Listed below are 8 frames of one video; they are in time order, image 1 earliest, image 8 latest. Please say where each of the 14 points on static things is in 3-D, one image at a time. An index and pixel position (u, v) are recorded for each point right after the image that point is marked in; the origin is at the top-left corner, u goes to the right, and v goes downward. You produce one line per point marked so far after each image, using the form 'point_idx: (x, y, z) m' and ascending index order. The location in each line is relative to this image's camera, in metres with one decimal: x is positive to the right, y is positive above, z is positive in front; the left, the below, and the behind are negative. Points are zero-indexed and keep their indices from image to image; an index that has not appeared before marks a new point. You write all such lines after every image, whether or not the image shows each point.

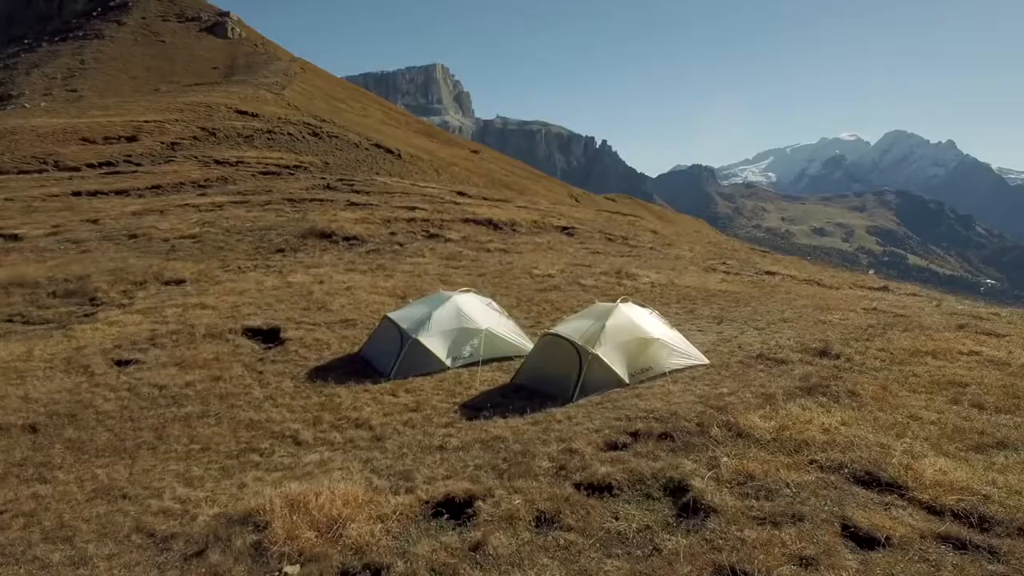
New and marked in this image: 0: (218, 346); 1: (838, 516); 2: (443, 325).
0: (-7.0, -1.4, +15.3) m
1: (+3.8, -2.6, +7.2) m
2: (-1.7, -0.8, +14.9) m
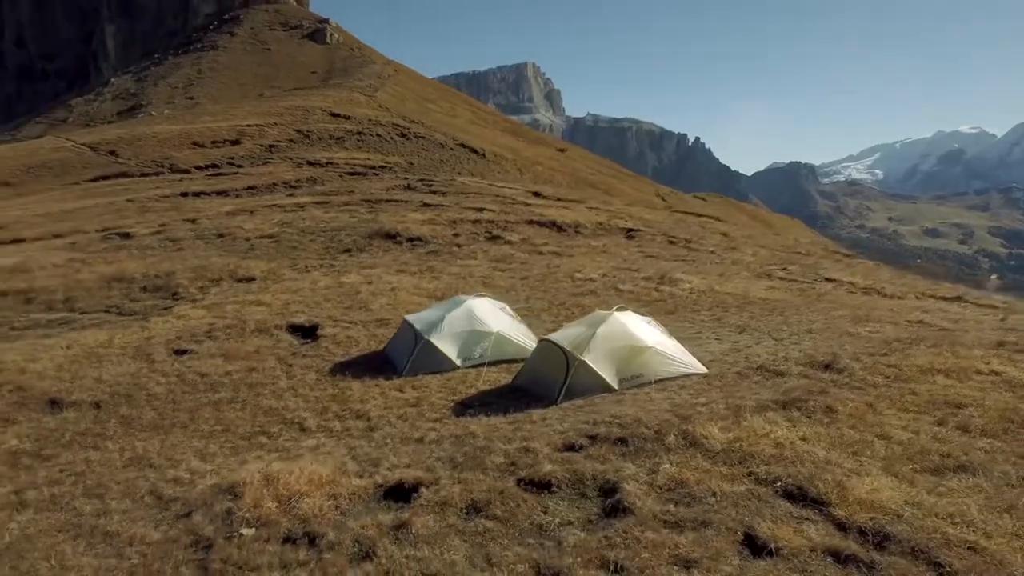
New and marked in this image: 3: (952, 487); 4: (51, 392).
0: (-6.7, -1.4, +17.2) m
1: (+2.8, -2.9, +7.7) m
2: (-1.5, -1.0, +16.1) m
3: (+6.1, -2.8, +8.7) m
4: (-9.5, -2.1, +13.2) m
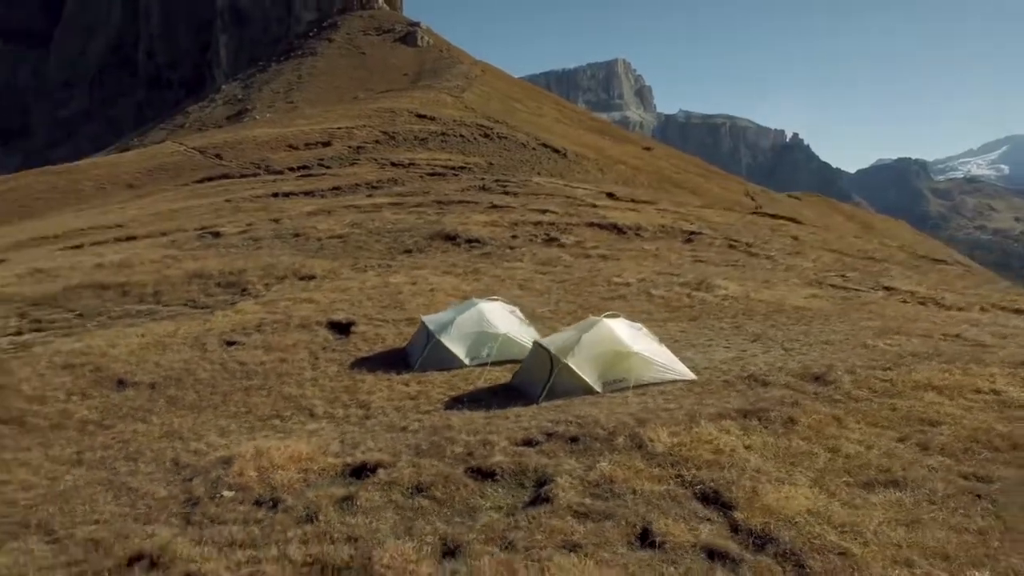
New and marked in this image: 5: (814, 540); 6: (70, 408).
0: (-6.3, -1.4, +19.3) m
1: (+1.8, -3.1, +8.5) m
2: (-1.3, -1.1, +17.5) m
3: (+5.2, -3.1, +9.1) m
4: (-9.6, -2.0, +15.7) m
5: (+3.7, -3.1, +7.9) m
6: (-9.5, -2.6, +13.8) m
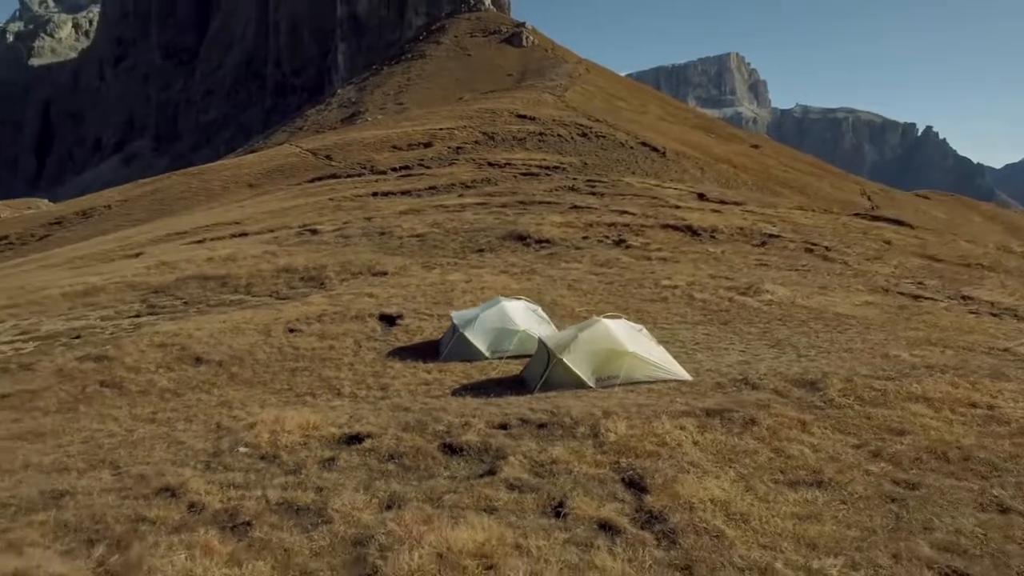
0: (-5.4, -1.3, +21.8) m
1: (+0.8, -3.2, +9.9) m
2: (-0.7, -1.1, +19.2) m
3: (+4.2, -3.3, +9.9) m
4: (-9.3, -1.8, +18.8) m
5: (+2.6, -3.3, +8.9) m
6: (-9.4, -2.4, +16.9) m
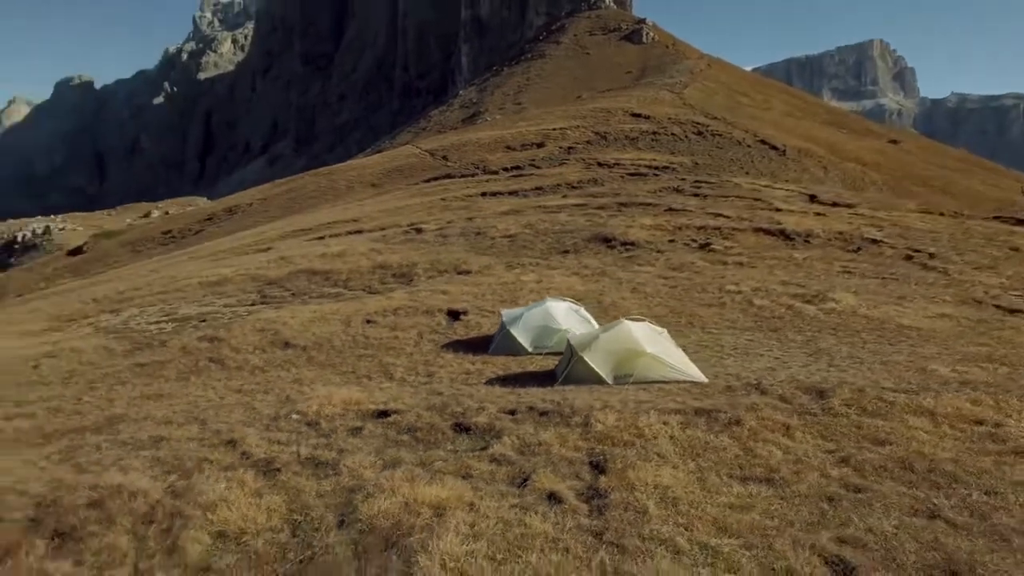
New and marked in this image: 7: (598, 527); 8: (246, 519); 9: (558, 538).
0: (-3.4, -1.2, +24.5) m
1: (+0.3, -3.4, +11.7) m
2: (+0.7, -1.1, +21.1) m
3: (+3.7, -3.5, +11.1) m
4: (-7.8, -1.6, +22.3) m
5: (+1.9, -3.5, +10.3) m
6: (-8.3, -2.2, +20.5) m
7: (+1.3, -3.6, +9.6) m
8: (-3.9, -3.4, +9.5) m
9: (+0.7, -3.6, +9.2) m
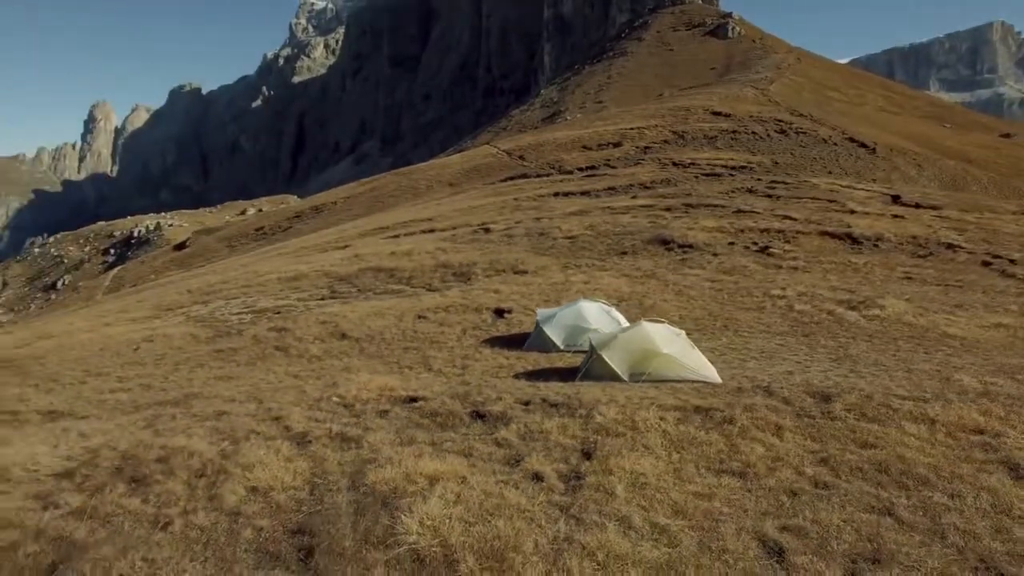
0: (-1.7, -1.2, +26.4) m
1: (+0.3, -3.4, +13.1) m
2: (+1.9, -1.2, +22.4) m
3: (+3.6, -3.6, +12.1) m
4: (-6.4, -1.5, +24.7) m
5: (+1.7, -3.6, +11.6) m
6: (-7.2, -2.1, +23.0) m
7: (+0.9, -3.7, +10.9) m
8: (-4.3, -3.4, +11.5) m
9: (+0.3, -3.7, +10.6) m
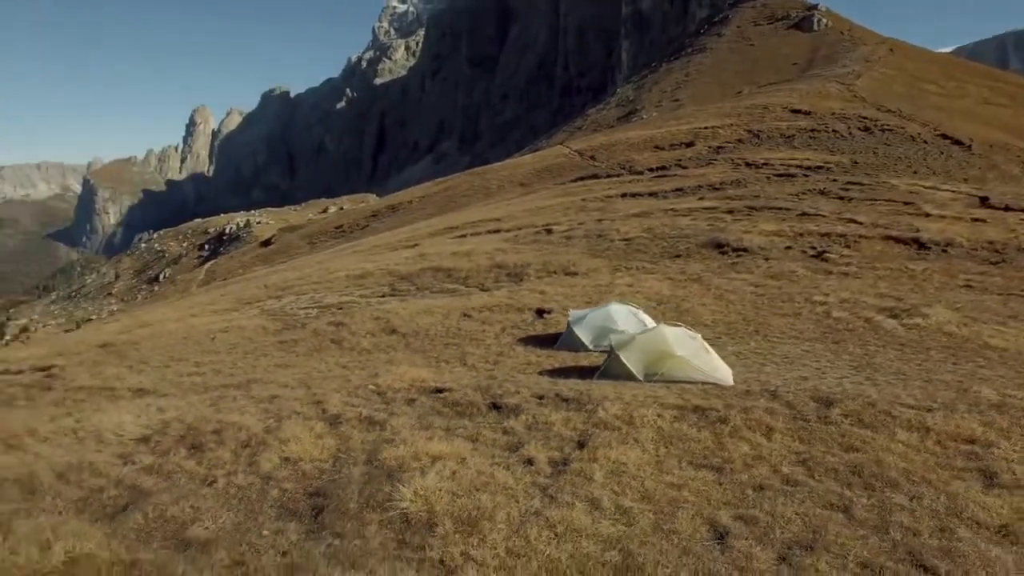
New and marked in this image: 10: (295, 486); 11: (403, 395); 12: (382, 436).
0: (0.0, -1.2, +28.0) m
1: (+0.3, -3.5, +14.6) m
2: (+3.0, -1.3, +23.6) m
3: (+3.4, -3.8, +13.2) m
4: (-4.9, -1.5, +26.9) m
5: (+1.5, -3.7, +13.0) m
6: (-5.9, -2.1, +25.3) m
7: (+0.7, -3.8, +12.4) m
8: (-4.4, -3.5, +13.6) m
9: (0.0, -3.8, +12.2) m
10: (-4.1, -3.8, +12.1) m
11: (-3.1, -3.0, +18.0) m
12: (-3.0, -3.4, +14.7) m
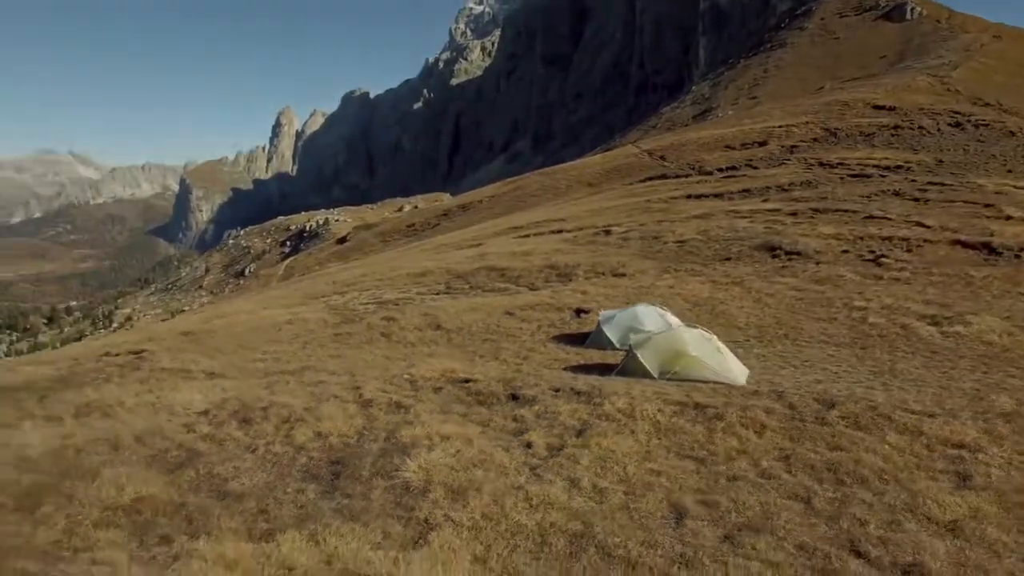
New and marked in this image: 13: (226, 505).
0: (+1.8, -1.2, +29.5) m
1: (+0.5, -3.6, +16.2) m
2: (+4.3, -1.4, +24.7) m
3: (+3.4, -3.9, +14.4) m
4: (-3.2, -1.4, +29.0) m
5: (+1.5, -3.8, +14.3) m
6: (-4.4, -2.0, +27.5) m
7: (+0.6, -3.9, +13.9) m
8: (-4.3, -3.4, +15.7) m
9: (-0.2, -3.8, +13.7) m
10: (-4.2, -3.7, +14.2) m
11: (-2.5, -3.0, +19.9) m
12: (-2.8, -3.4, +16.6) m
13: (-5.2, -4.0, +11.7) m
